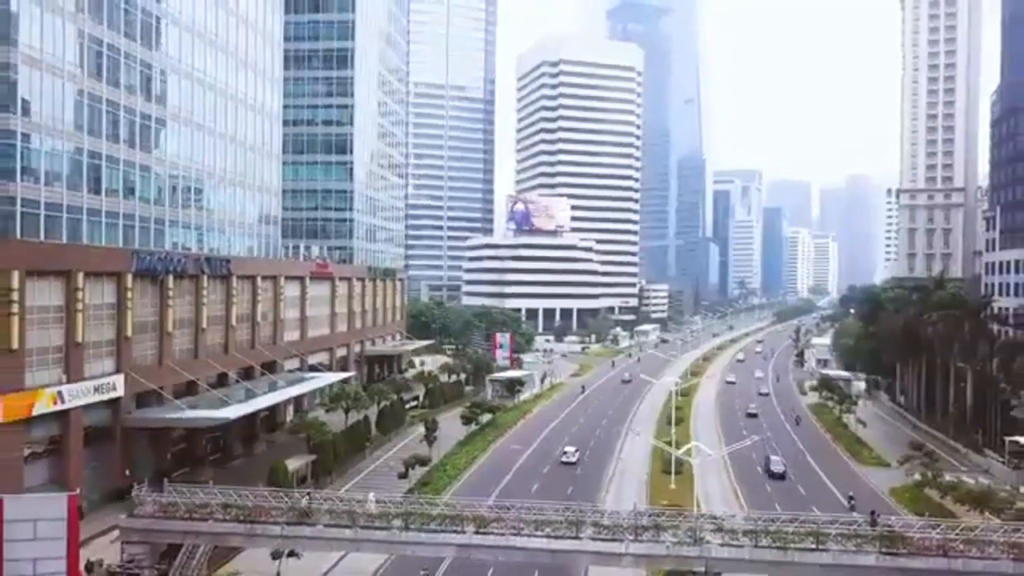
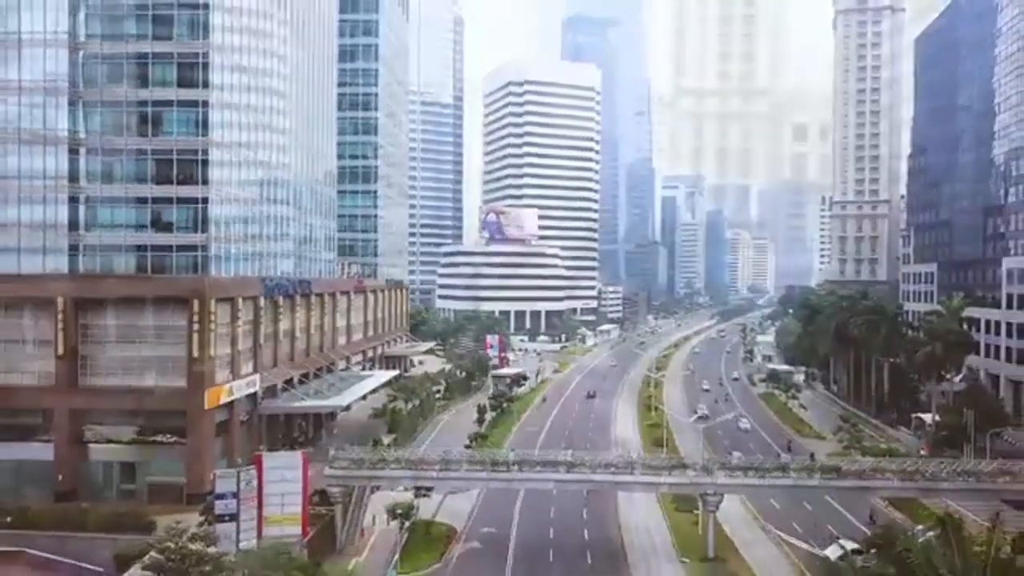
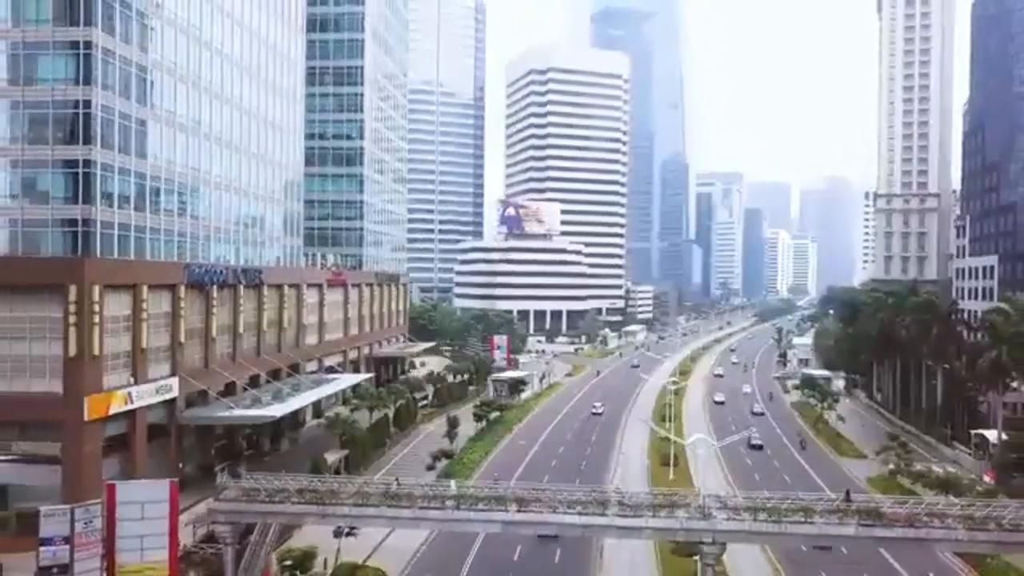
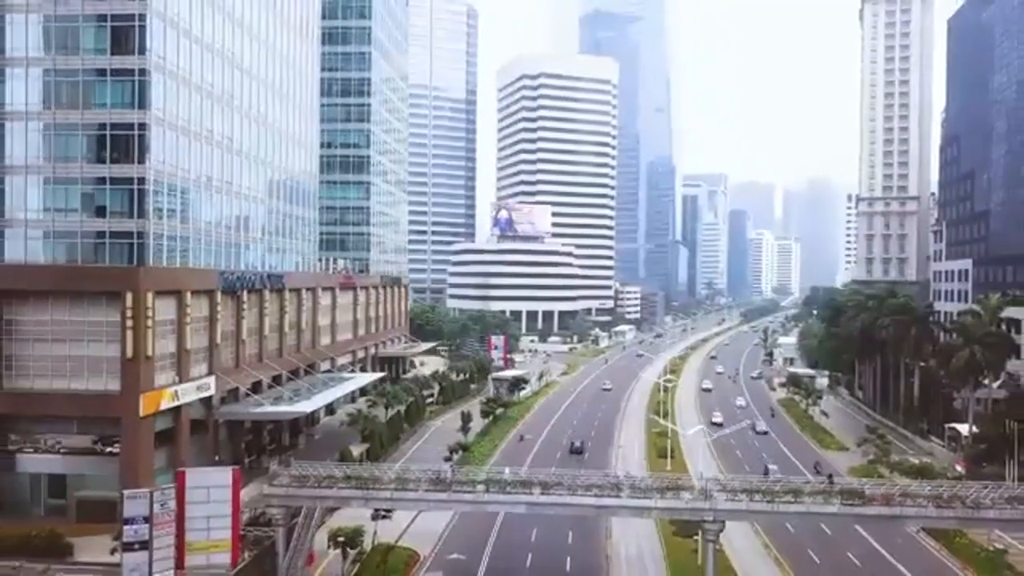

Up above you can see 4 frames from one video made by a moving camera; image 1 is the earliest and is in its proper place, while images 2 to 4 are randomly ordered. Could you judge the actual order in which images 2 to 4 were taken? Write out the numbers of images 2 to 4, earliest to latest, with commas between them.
3, 4, 2
